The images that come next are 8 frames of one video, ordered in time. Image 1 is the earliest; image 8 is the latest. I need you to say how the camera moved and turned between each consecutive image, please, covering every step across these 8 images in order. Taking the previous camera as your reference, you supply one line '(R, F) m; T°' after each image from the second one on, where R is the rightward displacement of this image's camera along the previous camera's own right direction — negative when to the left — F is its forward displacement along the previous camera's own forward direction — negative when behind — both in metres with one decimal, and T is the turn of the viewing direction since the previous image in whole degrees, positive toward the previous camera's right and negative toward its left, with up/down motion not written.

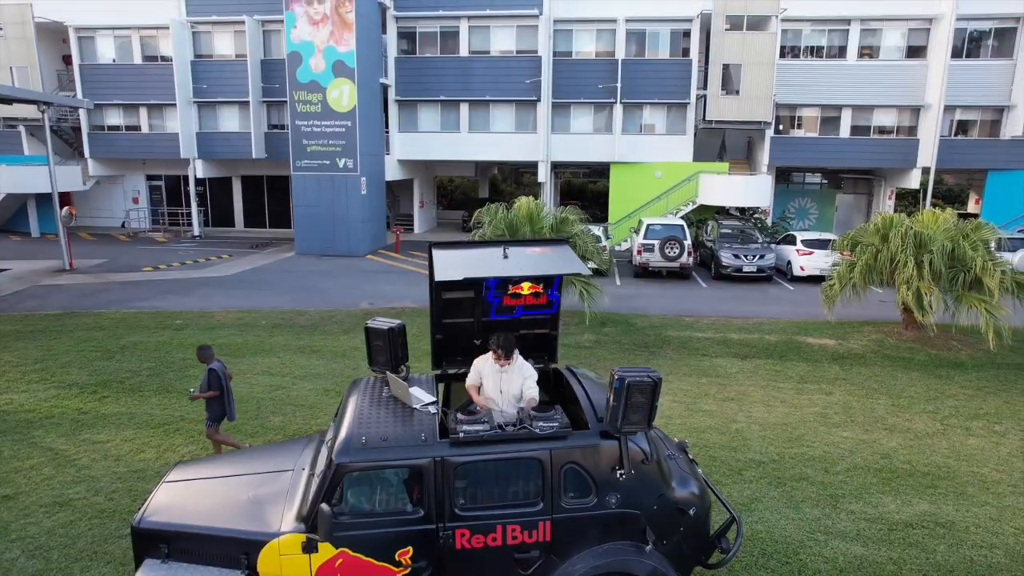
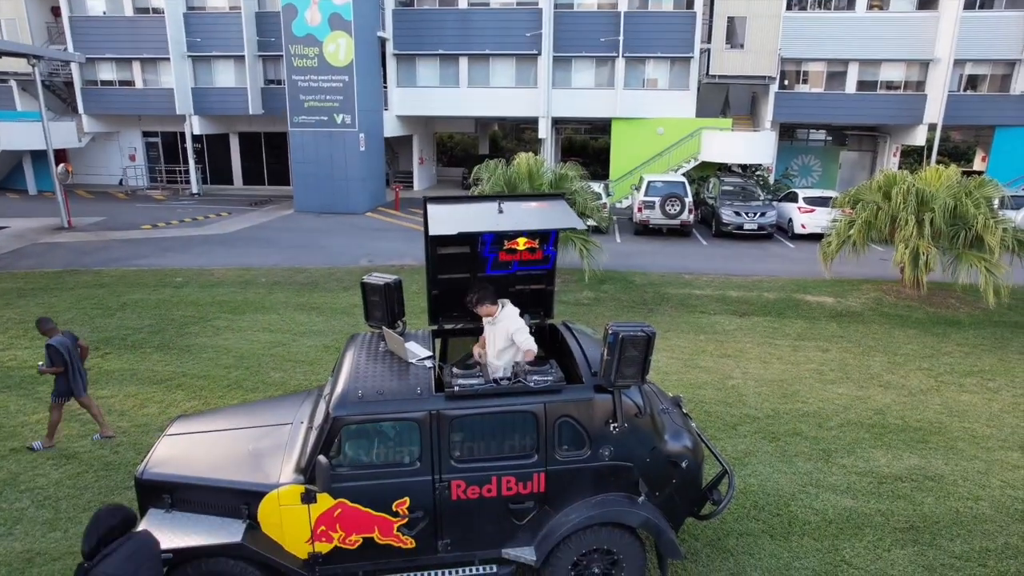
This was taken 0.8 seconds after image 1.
(0.0, 0.0) m; 0°
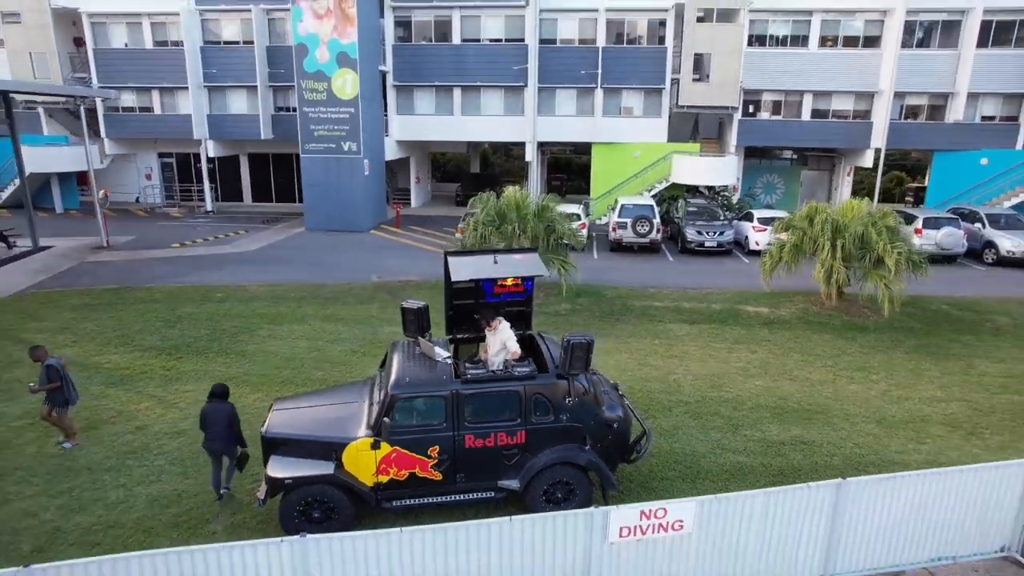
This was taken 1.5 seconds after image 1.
(0.0, -2.3) m; +1°
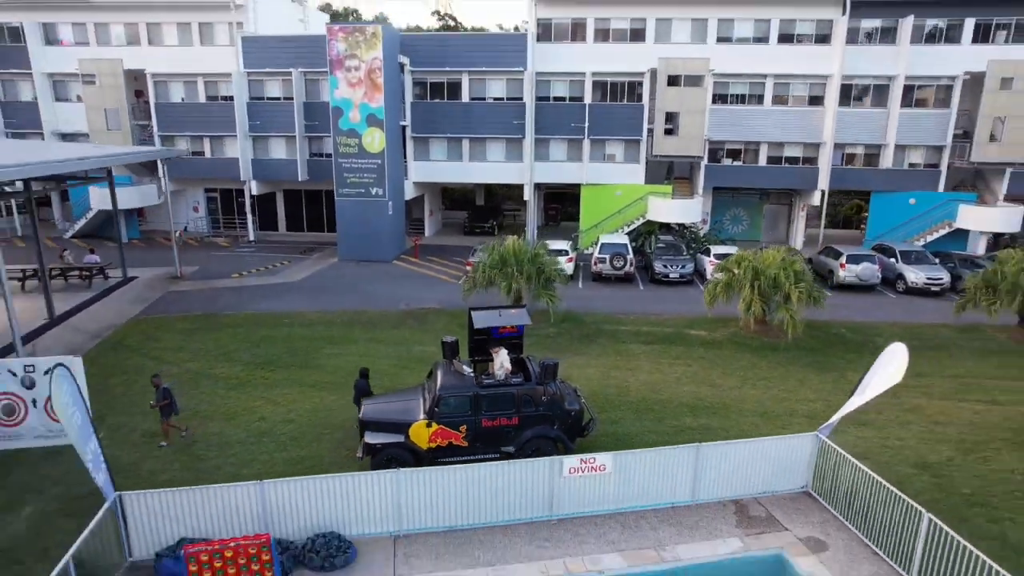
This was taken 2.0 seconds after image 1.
(+0.1, -4.3) m; 0°
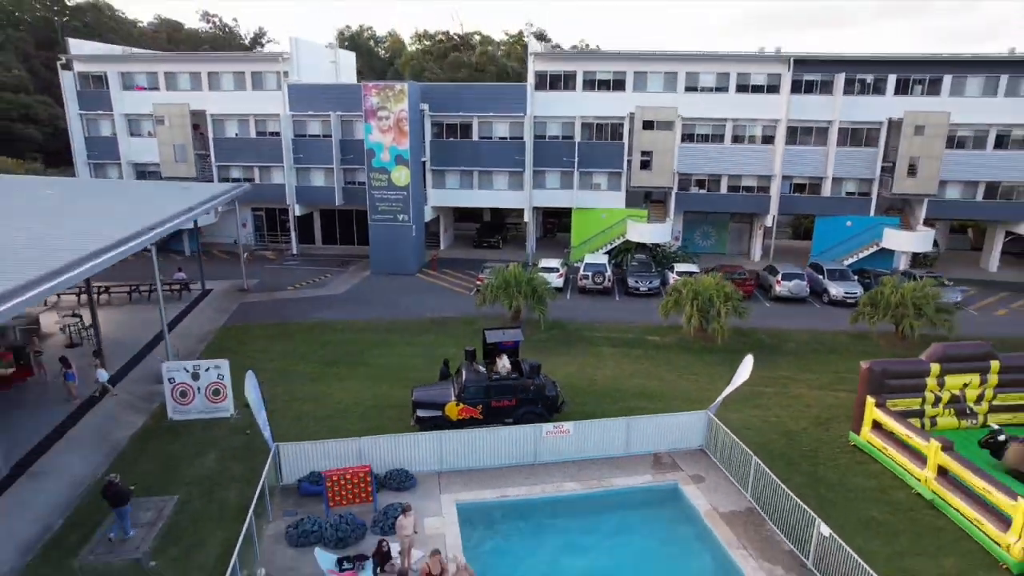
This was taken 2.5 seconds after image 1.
(+0.1, -5.8) m; 0°
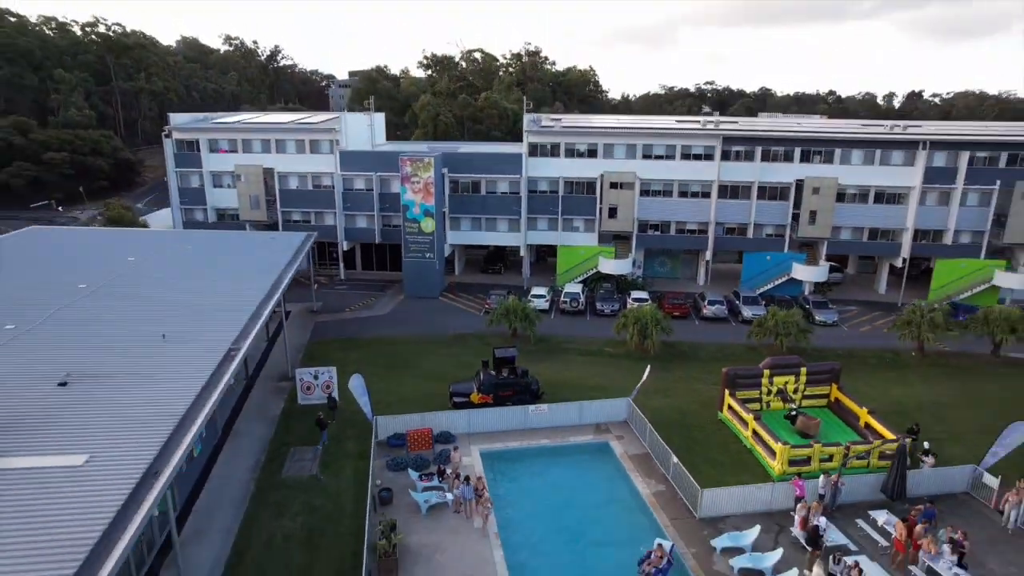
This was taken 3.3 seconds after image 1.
(0.0, -10.6) m; 0°
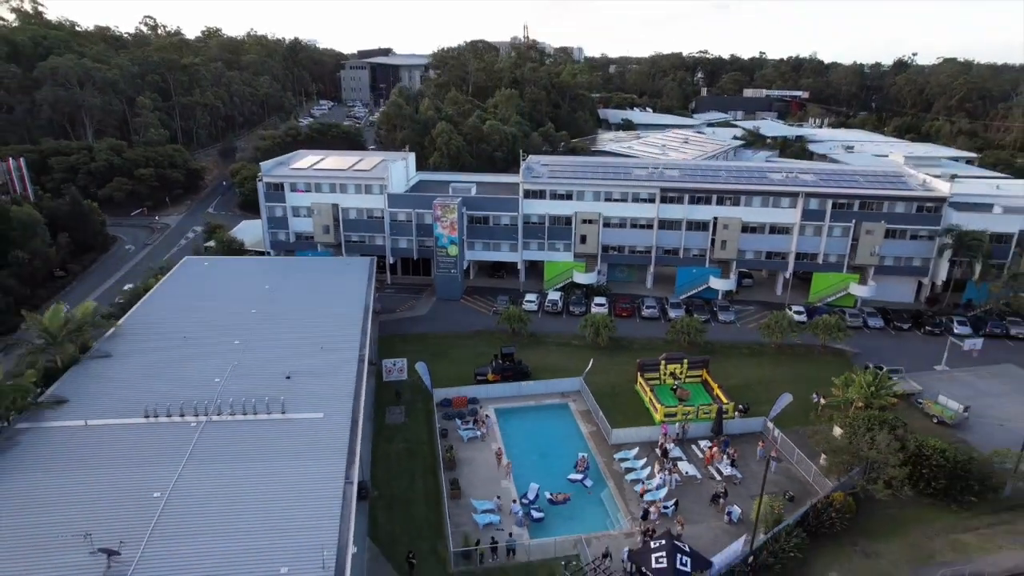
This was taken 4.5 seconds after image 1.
(0.0, -17.7) m; 0°
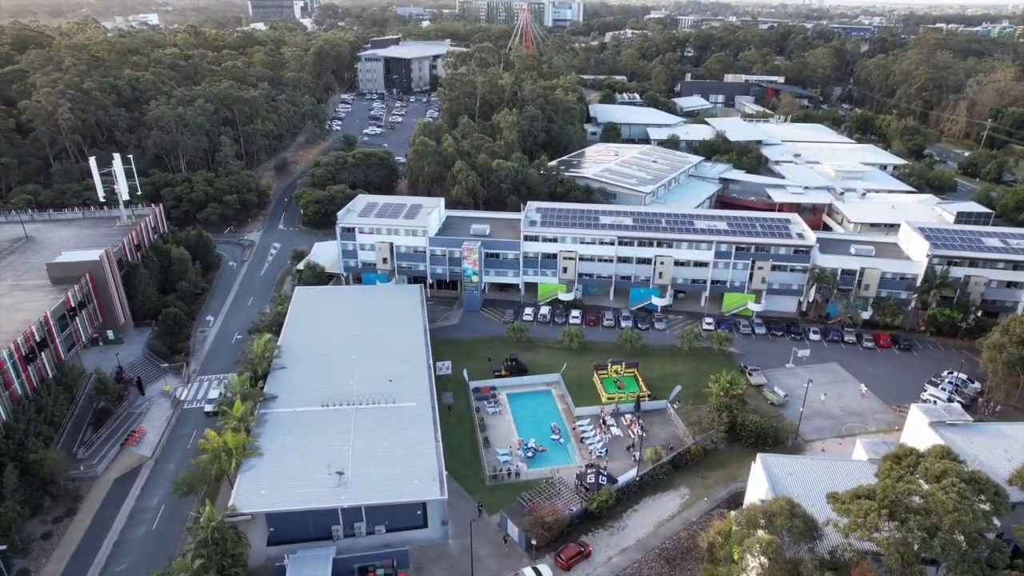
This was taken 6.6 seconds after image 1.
(-0.7, -26.4) m; 0°
